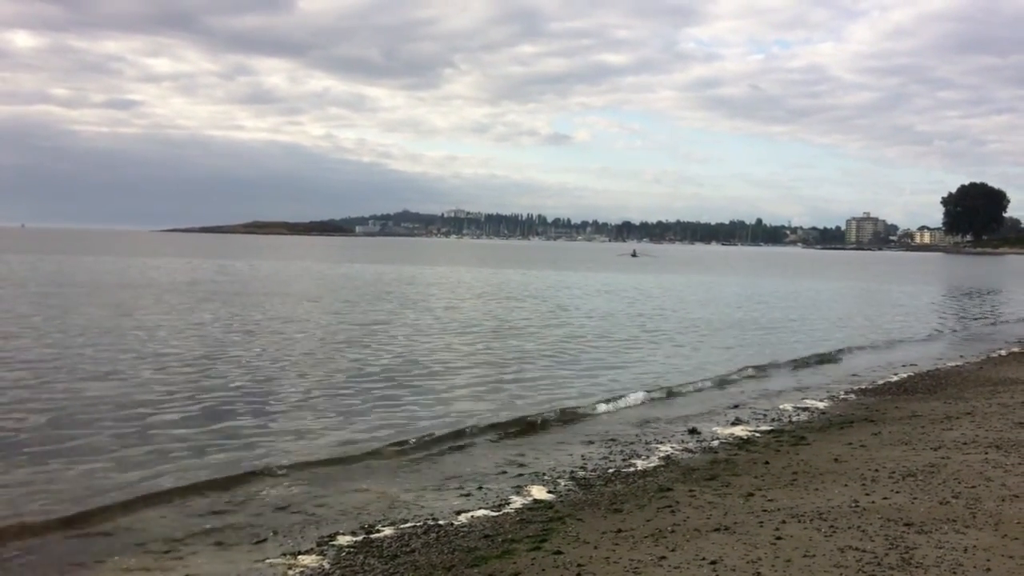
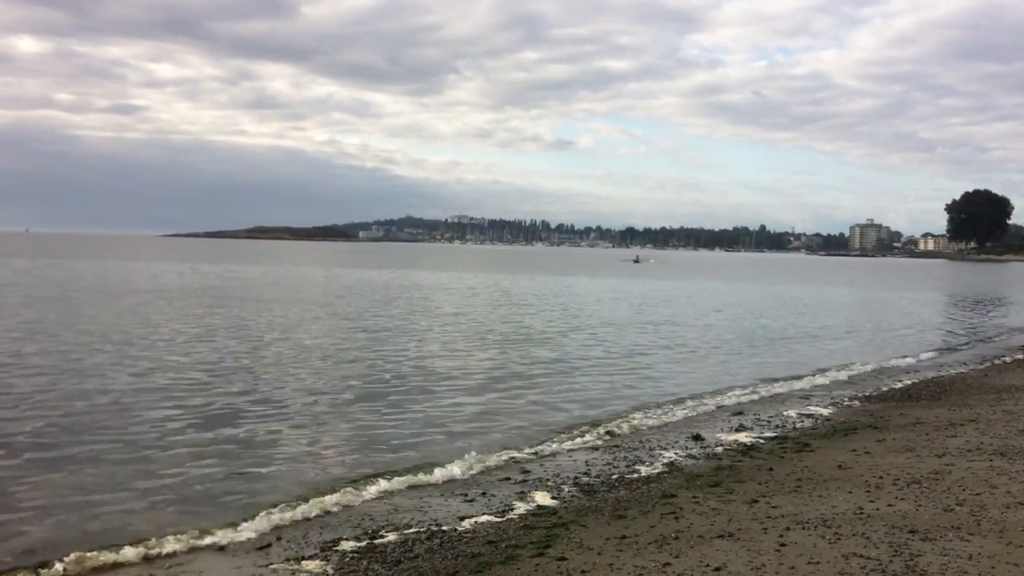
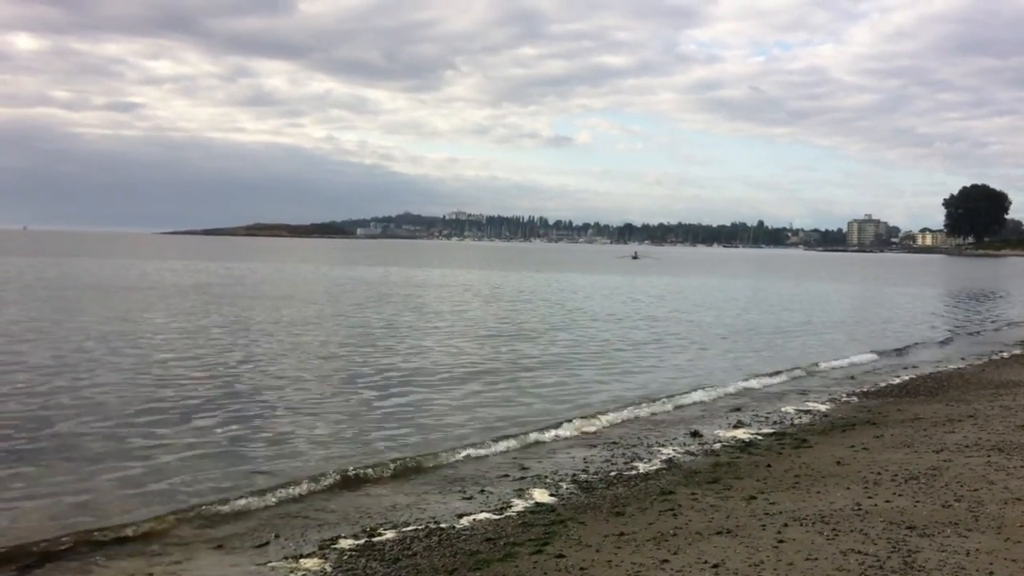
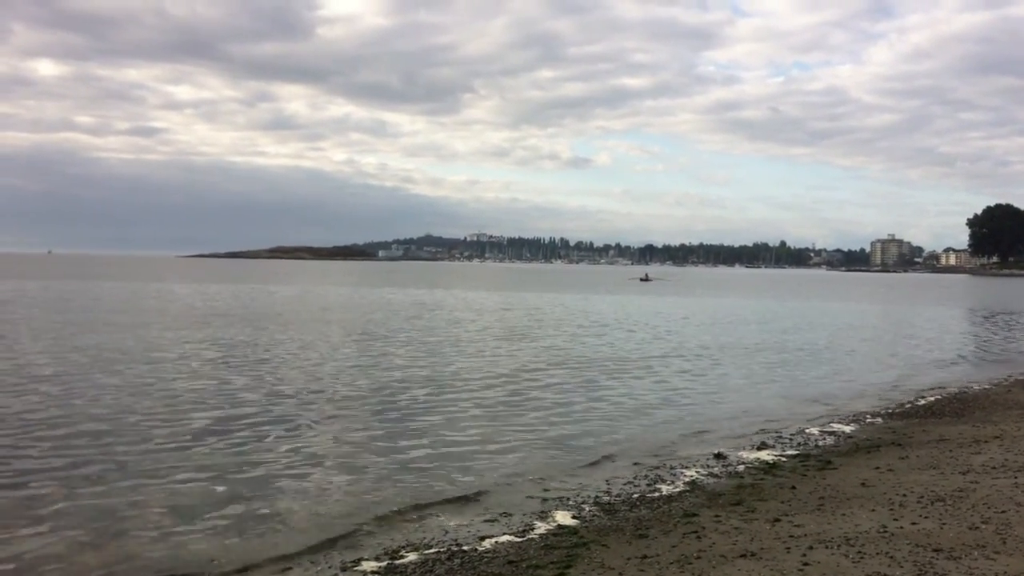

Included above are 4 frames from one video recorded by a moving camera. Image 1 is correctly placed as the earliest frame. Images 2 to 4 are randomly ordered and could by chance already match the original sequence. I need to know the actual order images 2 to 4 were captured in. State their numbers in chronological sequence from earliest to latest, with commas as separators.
3, 2, 4
